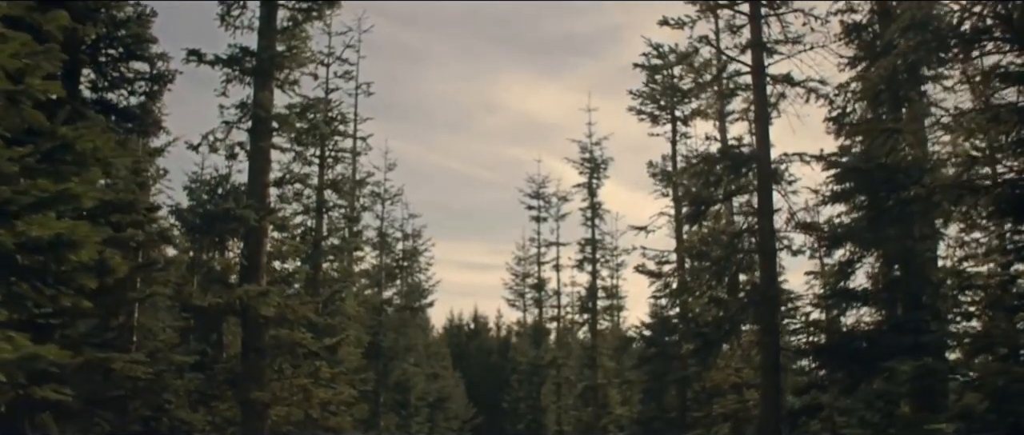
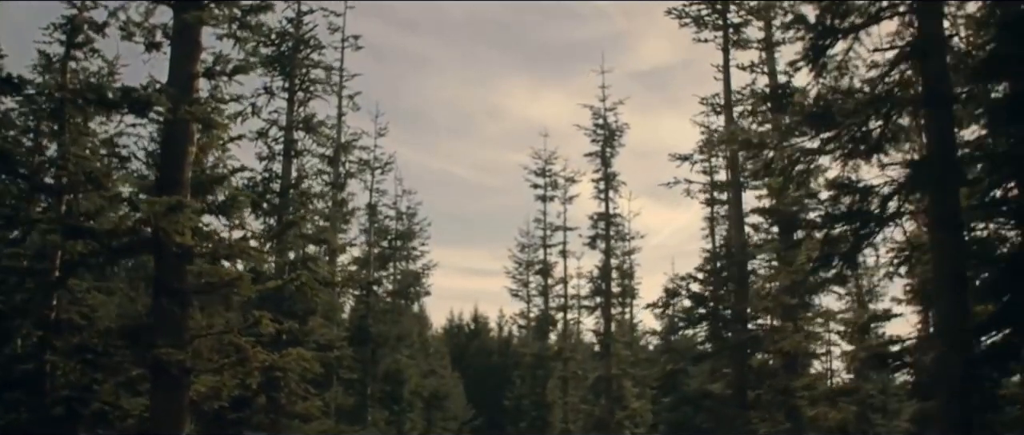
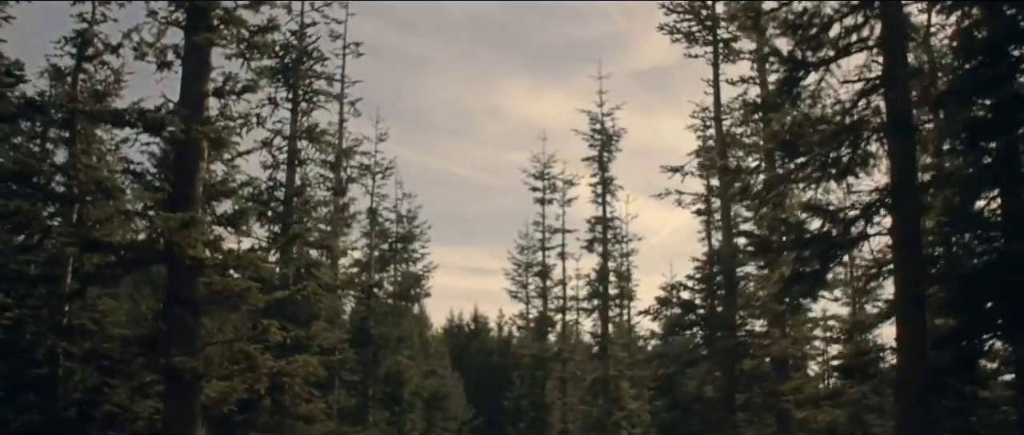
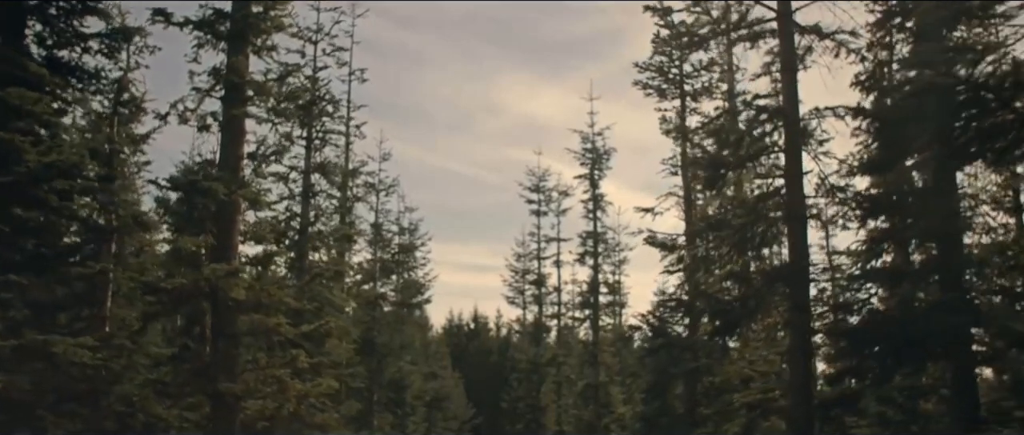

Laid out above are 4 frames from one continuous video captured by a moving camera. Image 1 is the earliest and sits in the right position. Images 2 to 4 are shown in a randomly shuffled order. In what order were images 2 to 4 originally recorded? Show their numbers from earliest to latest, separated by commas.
4, 3, 2
